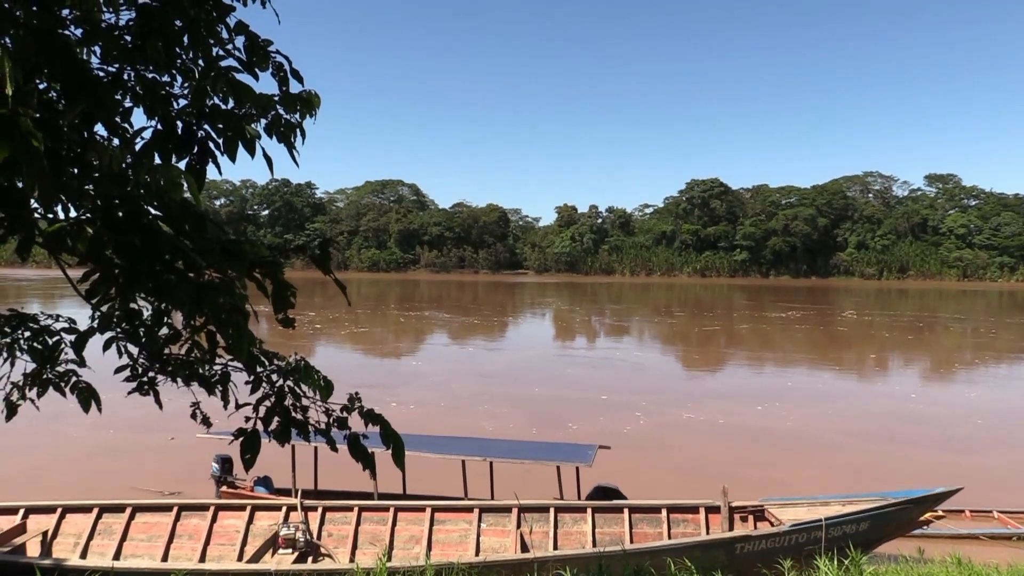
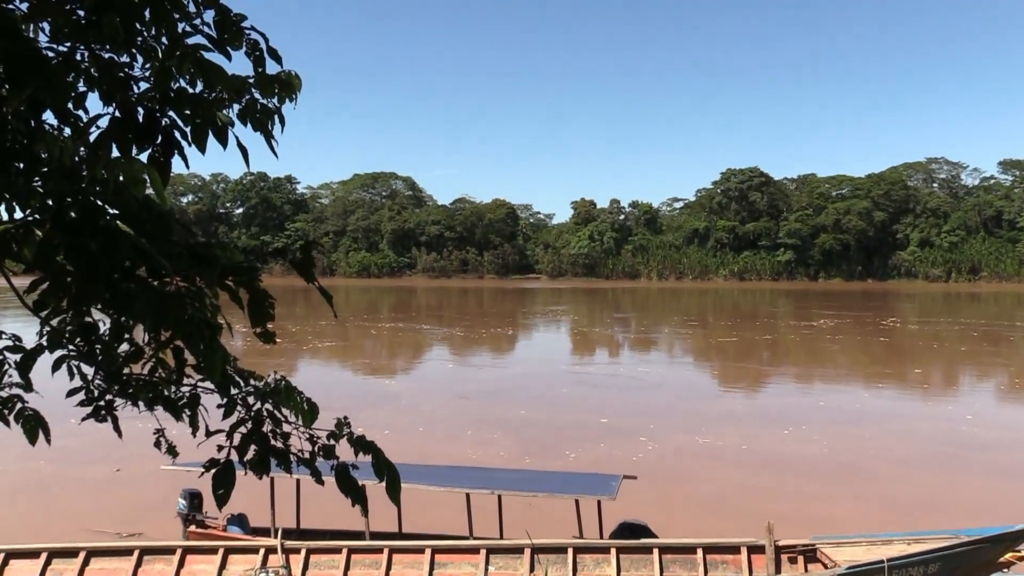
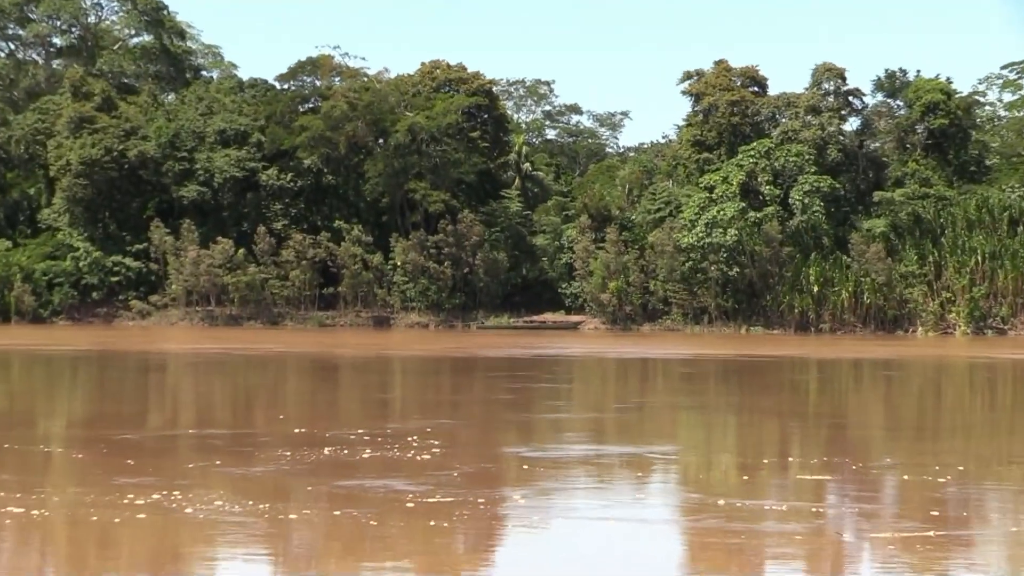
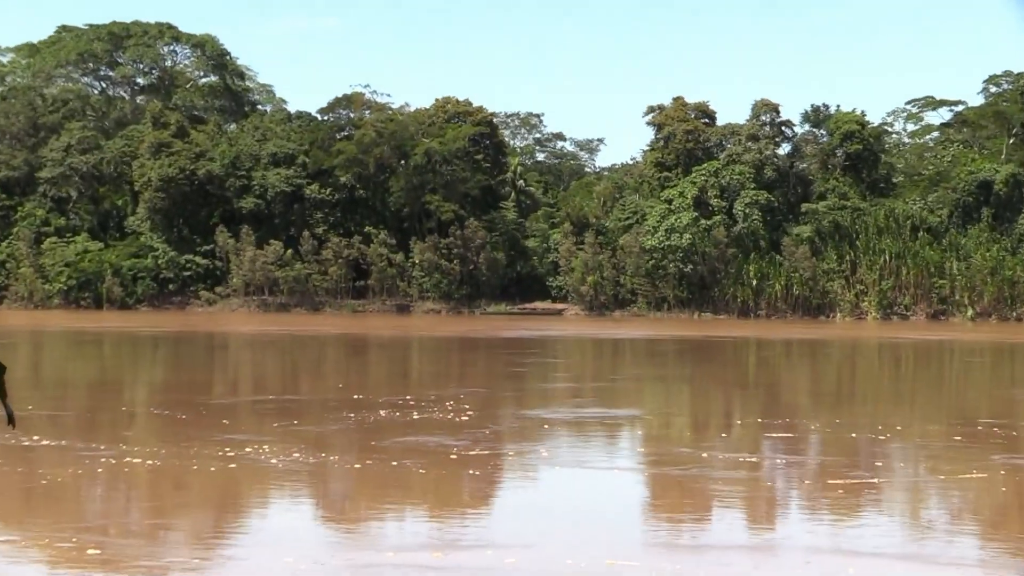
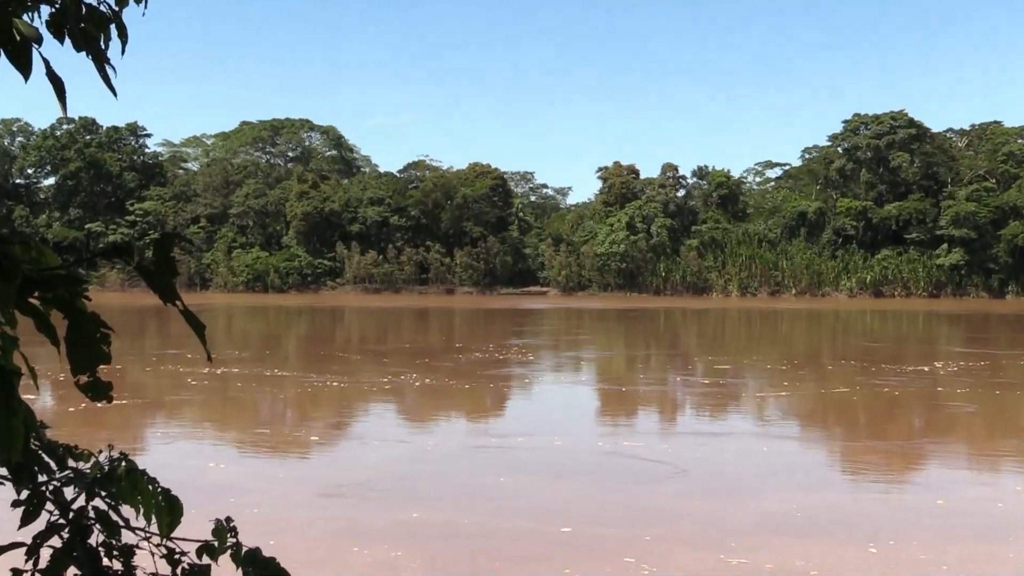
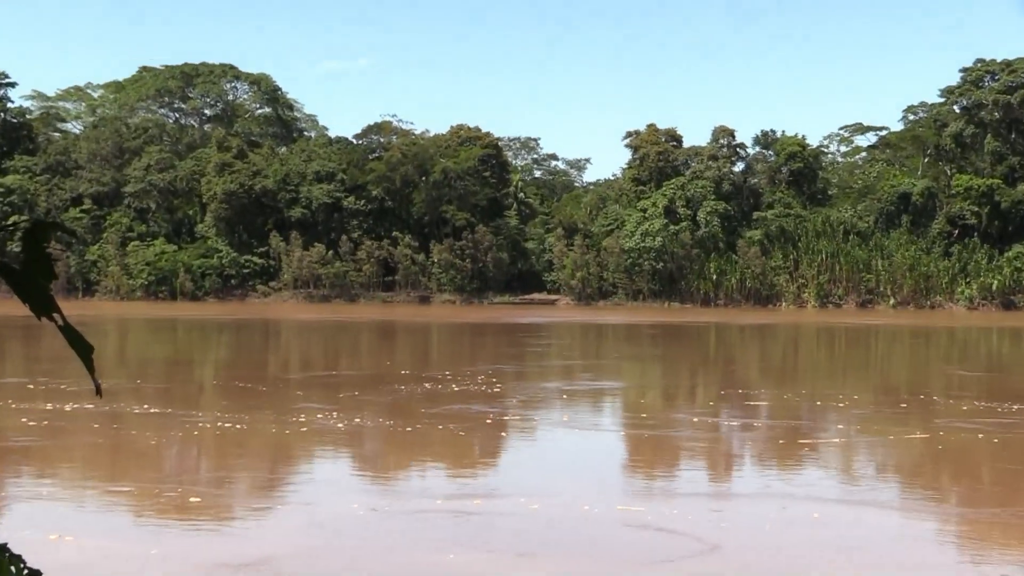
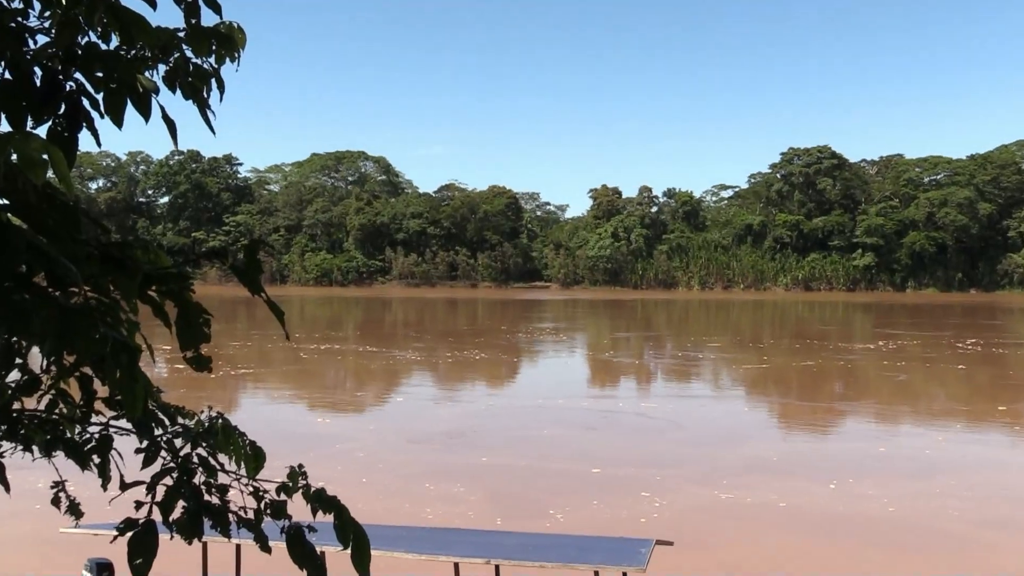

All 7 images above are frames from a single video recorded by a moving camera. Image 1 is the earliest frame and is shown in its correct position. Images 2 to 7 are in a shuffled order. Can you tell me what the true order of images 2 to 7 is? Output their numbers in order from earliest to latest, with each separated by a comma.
2, 7, 5, 6, 4, 3
